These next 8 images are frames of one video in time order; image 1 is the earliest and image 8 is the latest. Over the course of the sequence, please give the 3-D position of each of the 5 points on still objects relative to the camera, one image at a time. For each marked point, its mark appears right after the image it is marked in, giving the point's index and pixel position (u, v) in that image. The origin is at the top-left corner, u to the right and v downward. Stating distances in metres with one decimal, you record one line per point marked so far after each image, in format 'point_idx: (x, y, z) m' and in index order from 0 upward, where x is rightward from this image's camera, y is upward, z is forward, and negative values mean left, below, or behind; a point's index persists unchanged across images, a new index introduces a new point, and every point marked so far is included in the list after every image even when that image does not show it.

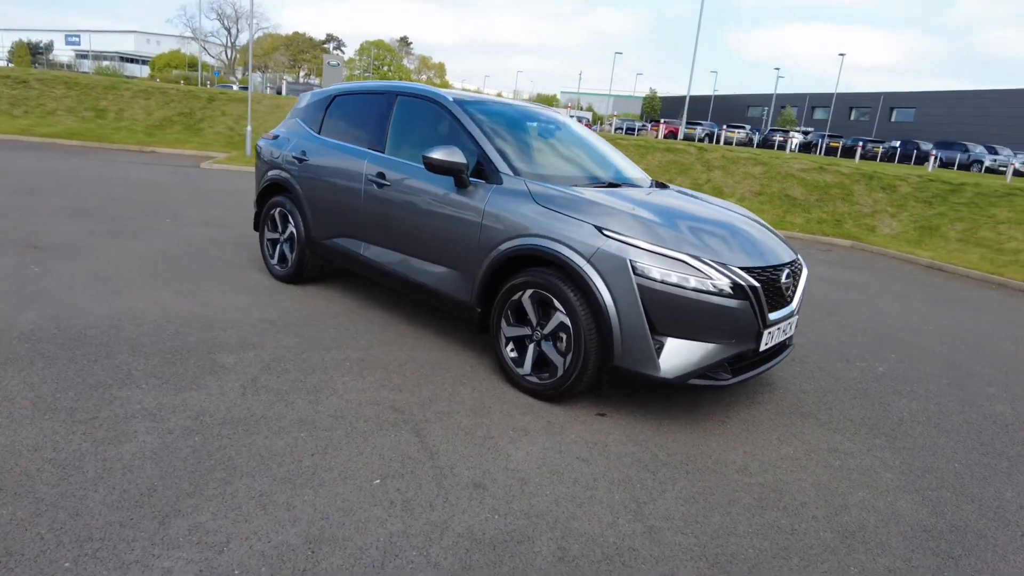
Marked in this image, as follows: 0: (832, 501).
0: (+1.8, -1.2, +3.5) m
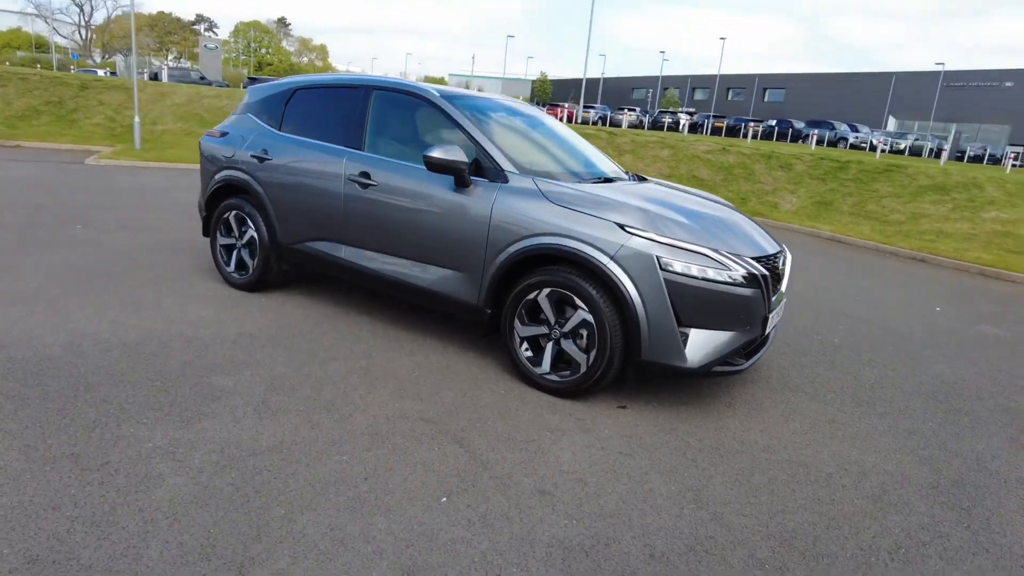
0: (+2.0, -1.1, +3.8) m
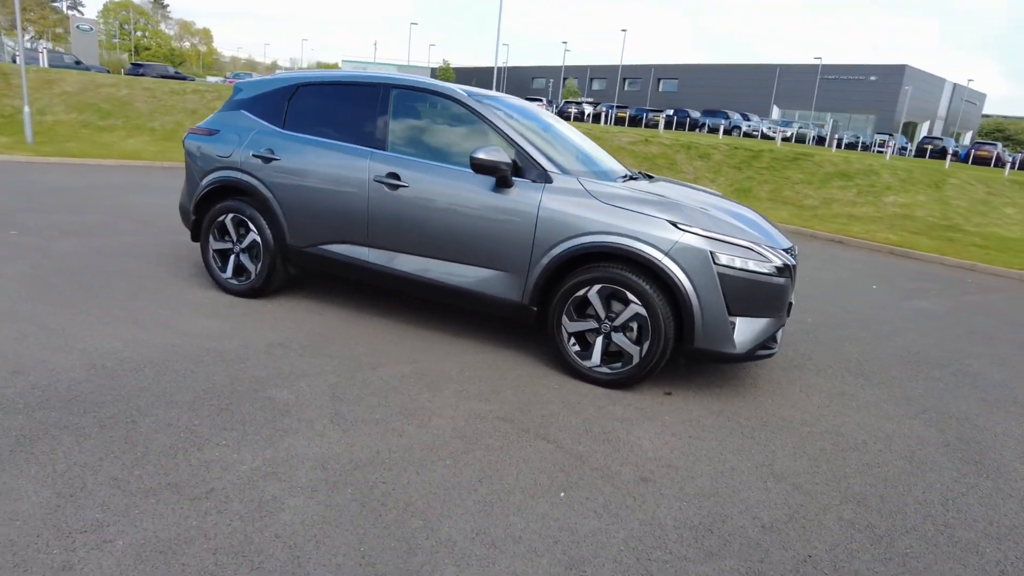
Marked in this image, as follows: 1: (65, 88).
0: (+2.5, -1.0, +4.3) m
1: (-12.2, +5.5, +17.5) m
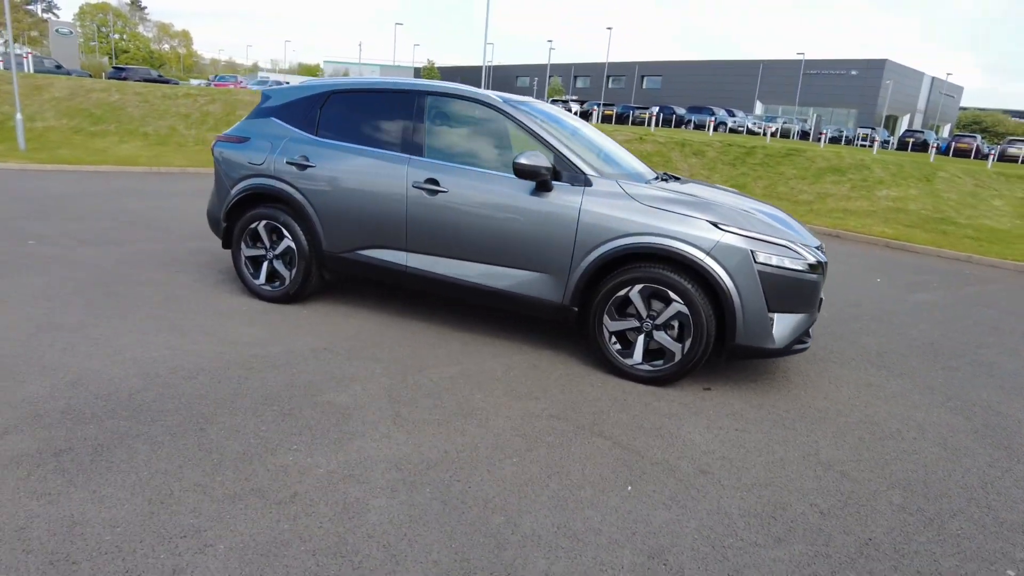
0: (+2.8, -0.9, +4.5) m
1: (-12.4, +5.2, +17.2) m
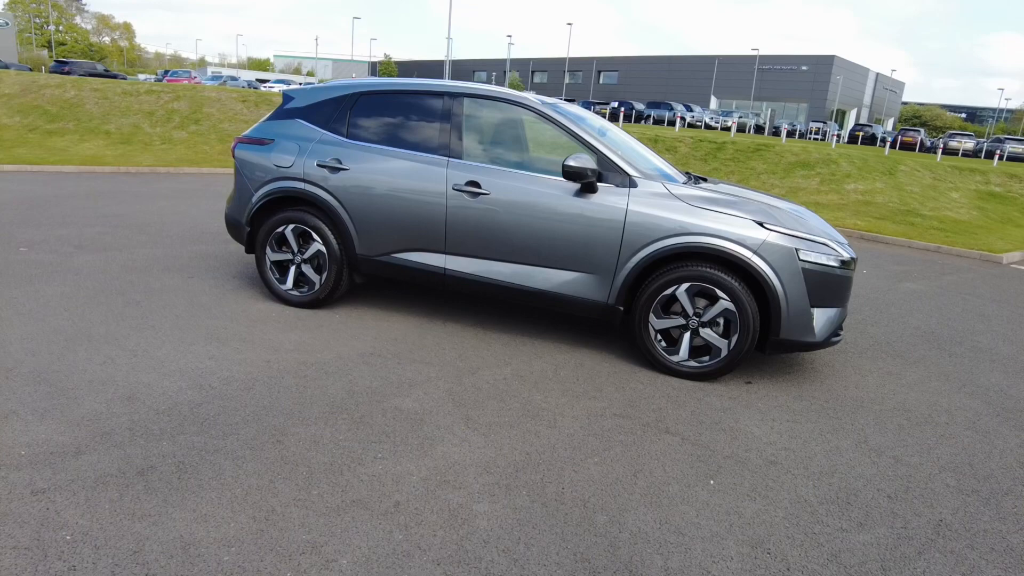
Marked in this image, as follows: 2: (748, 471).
0: (+3.2, -0.9, +4.7) m
1: (-13.0, +5.1, +16.3) m
2: (+1.3, -1.0, +3.6) m
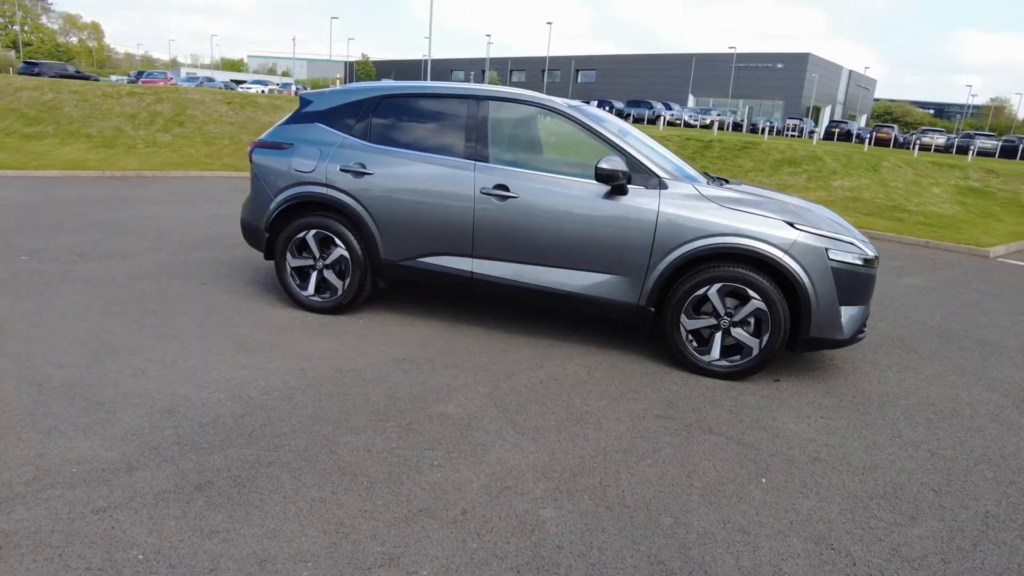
0: (+3.4, -0.9, +4.8) m
1: (-13.3, +4.8, +15.8) m
2: (+1.6, -1.0, +3.6) m
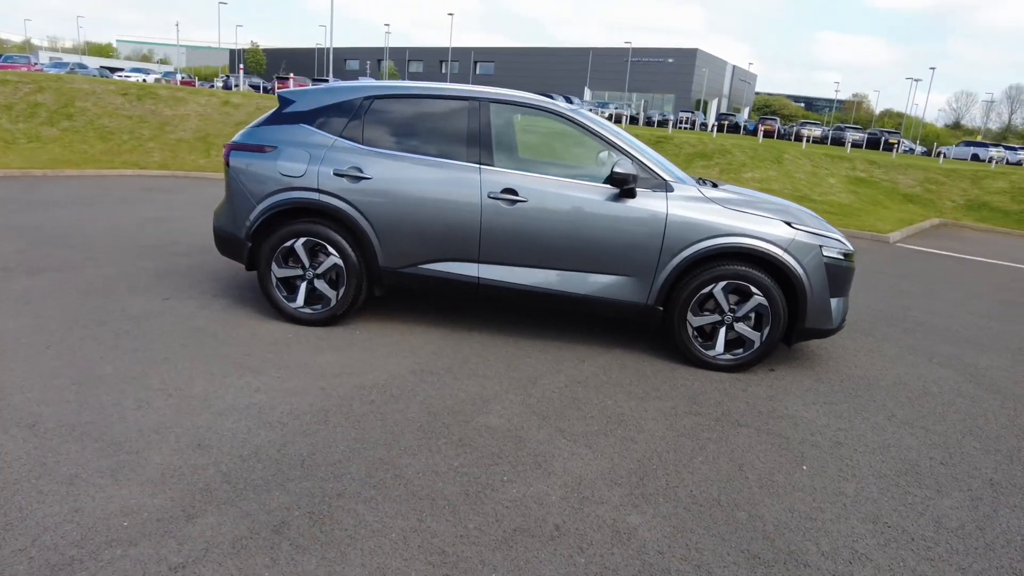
0: (+3.5, -0.8, +5.4) m
1: (-14.9, +4.4, +13.4) m
2: (+1.9, -1.0, +3.9) m
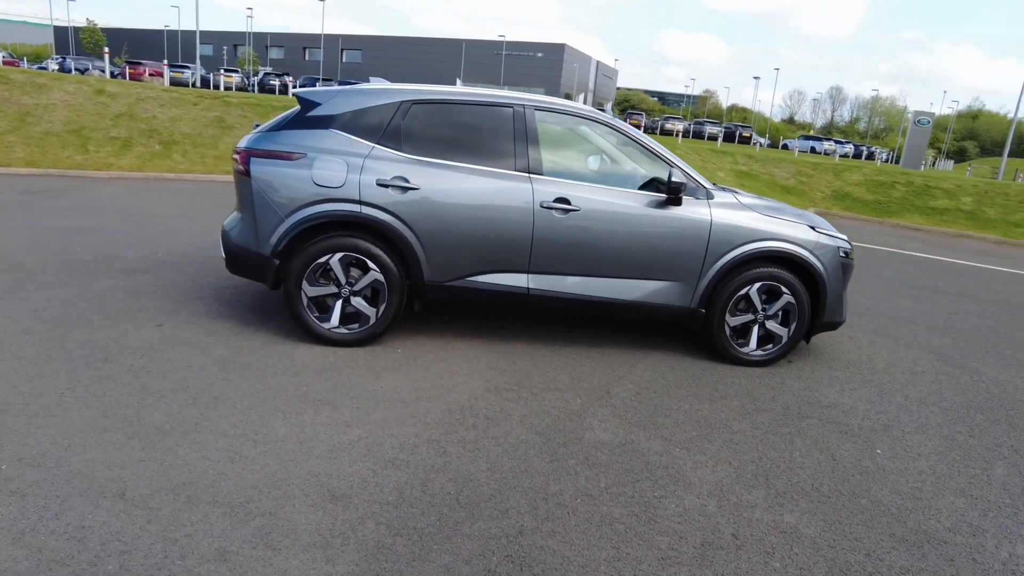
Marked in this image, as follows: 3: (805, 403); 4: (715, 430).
0: (+3.7, -0.7, +6.1) m
1: (-16.2, +3.8, +9.9) m
2: (+2.5, -1.0, +4.3) m
3: (+2.2, -0.8, +4.8) m
4: (+1.3, -0.9, +4.1) m
